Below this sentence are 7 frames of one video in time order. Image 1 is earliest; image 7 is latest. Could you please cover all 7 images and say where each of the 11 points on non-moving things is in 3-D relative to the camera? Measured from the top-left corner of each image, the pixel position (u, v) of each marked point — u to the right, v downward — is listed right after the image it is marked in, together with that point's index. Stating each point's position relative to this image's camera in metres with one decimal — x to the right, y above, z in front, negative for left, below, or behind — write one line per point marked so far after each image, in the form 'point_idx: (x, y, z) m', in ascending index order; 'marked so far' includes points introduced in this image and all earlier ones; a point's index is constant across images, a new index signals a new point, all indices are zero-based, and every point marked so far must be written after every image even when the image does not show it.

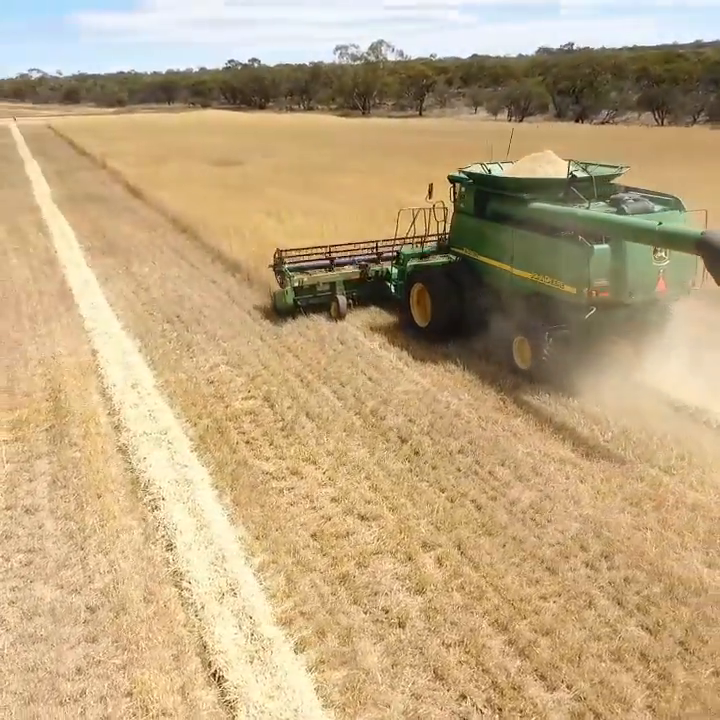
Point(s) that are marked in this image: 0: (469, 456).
0: (+1.0, -0.9, +6.9) m
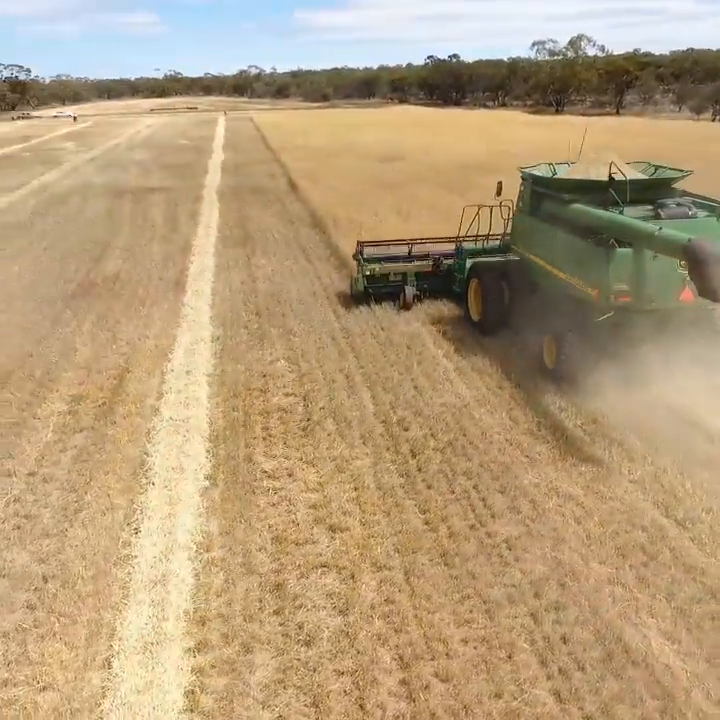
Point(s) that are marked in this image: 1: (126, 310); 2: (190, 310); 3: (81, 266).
0: (+0.9, -1.0, +6.5) m
1: (-3.6, +0.7, +11.7) m
2: (-2.6, +0.7, +11.5) m
3: (-5.4, +1.8, +14.7) m
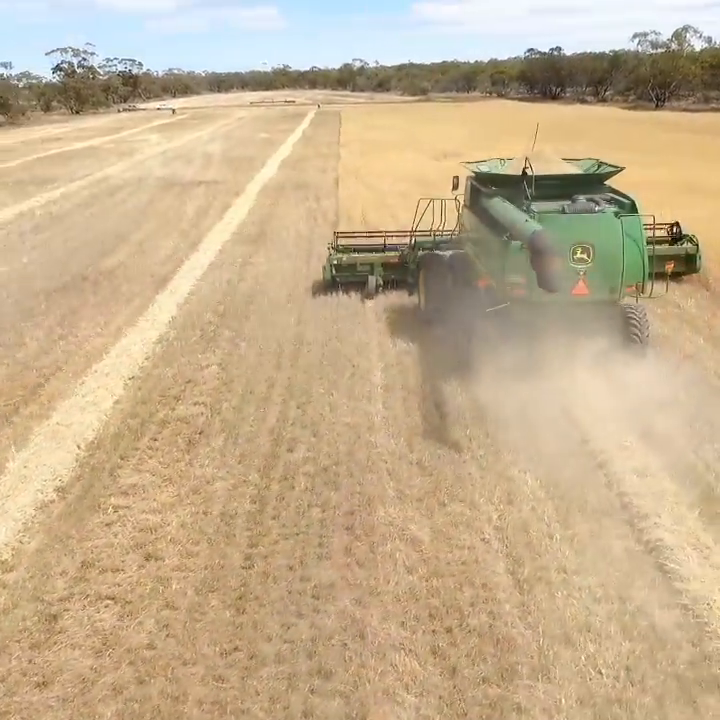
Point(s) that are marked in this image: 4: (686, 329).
0: (-0.3, -1.2, +6.0) m
1: (-4.0, +0.8, +11.7) m
2: (-3.0, +0.8, +11.4) m
3: (-5.4, +1.9, +14.9) m
4: (+4.2, +0.4, +10.0) m
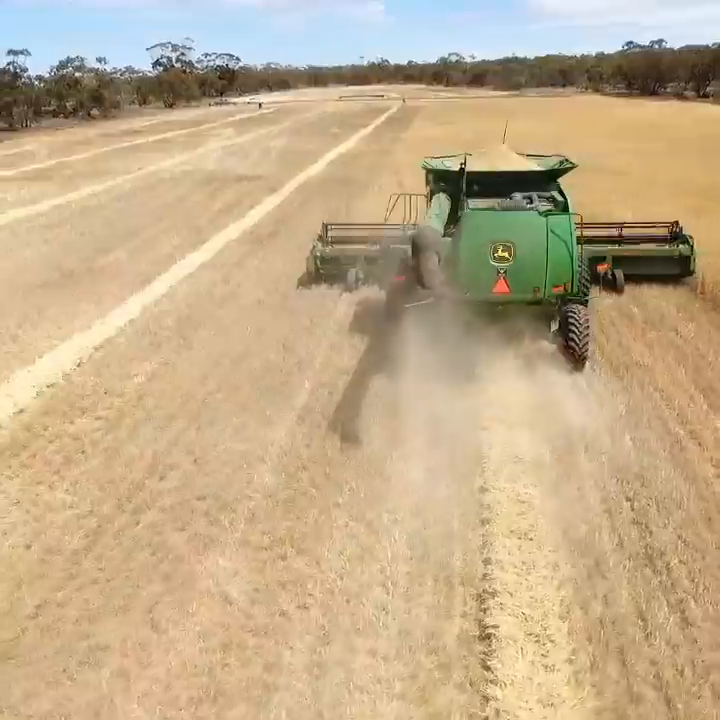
0: (-1.5, -1.4, +5.4) m
1: (-4.4, +0.8, +11.5) m
2: (-3.4, +0.7, +11.0) m
3: (-5.3, +2.0, +14.8) m
4: (+3.5, 0.0, +8.8) m
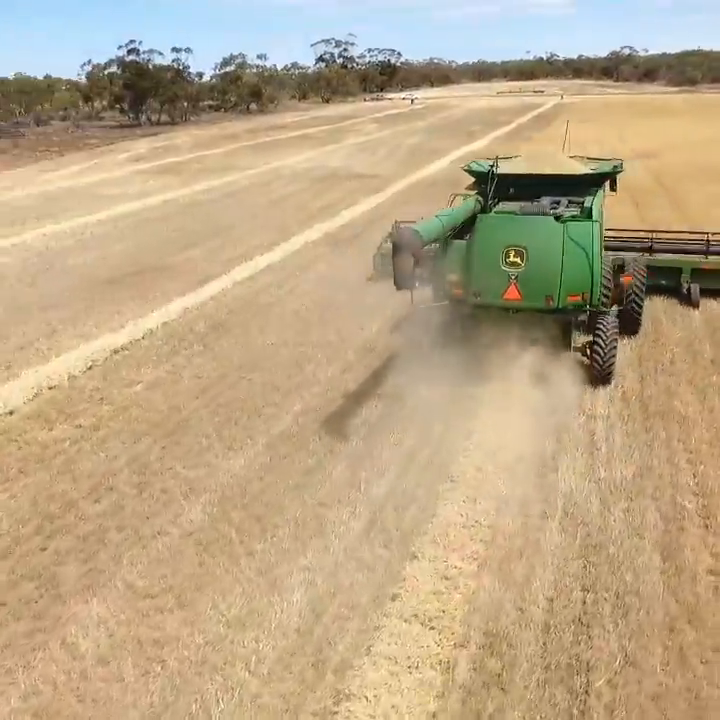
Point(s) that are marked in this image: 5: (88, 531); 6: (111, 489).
0: (-2.2, -1.5, +5.1) m
1: (-3.7, +0.8, +11.6) m
2: (-2.9, +0.7, +11.0) m
3: (-3.8, +2.1, +15.1) m
4: (+3.5, -0.5, +7.5) m
5: (-2.1, -1.3, +5.7) m
6: (-2.1, -1.1, +6.3) m
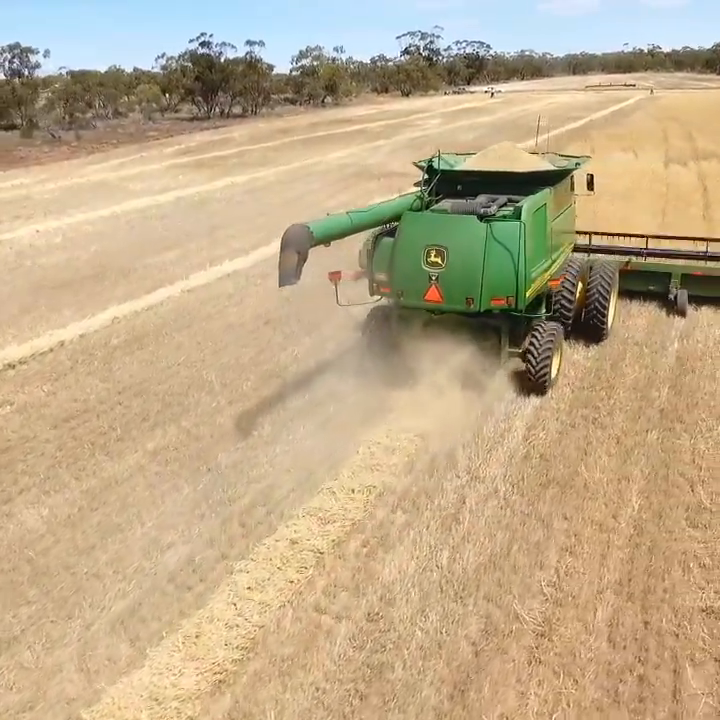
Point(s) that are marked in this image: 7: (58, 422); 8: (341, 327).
0: (-3.7, -1.8, +4.4) m
1: (-4.4, +0.7, +11.0) m
2: (-3.7, +0.5, +10.3) m
3: (-4.1, +2.0, +14.4) m
4: (+2.2, -0.9, +6.1) m
5: (-3.5, -1.5, +5.0) m
6: (-3.5, -1.3, +5.6) m
7: (-2.9, -0.6, +7.4) m
8: (-0.3, +0.4, +10.2) m
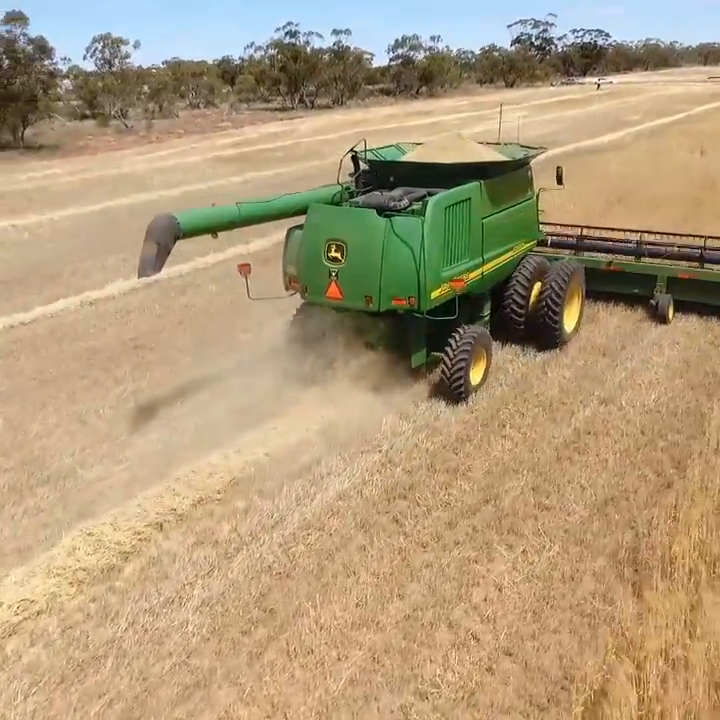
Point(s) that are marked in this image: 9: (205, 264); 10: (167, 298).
0: (-6.0, -2.0, +3.6) m
1: (-5.6, +0.6, +10.1) m
2: (-5.0, +0.3, +9.4) m
3: (-4.8, +1.8, +13.5) m
4: (+0.1, -1.5, +4.4) m
5: (-5.7, -1.8, +4.1) m
6: (-5.6, -1.6, +4.7) m
7: (-4.7, -0.9, +6.4) m
8: (-1.6, 0.0, +8.8) m
9: (-2.5, +1.5, +12.3) m
10: (-2.7, +0.8, +10.7) m
